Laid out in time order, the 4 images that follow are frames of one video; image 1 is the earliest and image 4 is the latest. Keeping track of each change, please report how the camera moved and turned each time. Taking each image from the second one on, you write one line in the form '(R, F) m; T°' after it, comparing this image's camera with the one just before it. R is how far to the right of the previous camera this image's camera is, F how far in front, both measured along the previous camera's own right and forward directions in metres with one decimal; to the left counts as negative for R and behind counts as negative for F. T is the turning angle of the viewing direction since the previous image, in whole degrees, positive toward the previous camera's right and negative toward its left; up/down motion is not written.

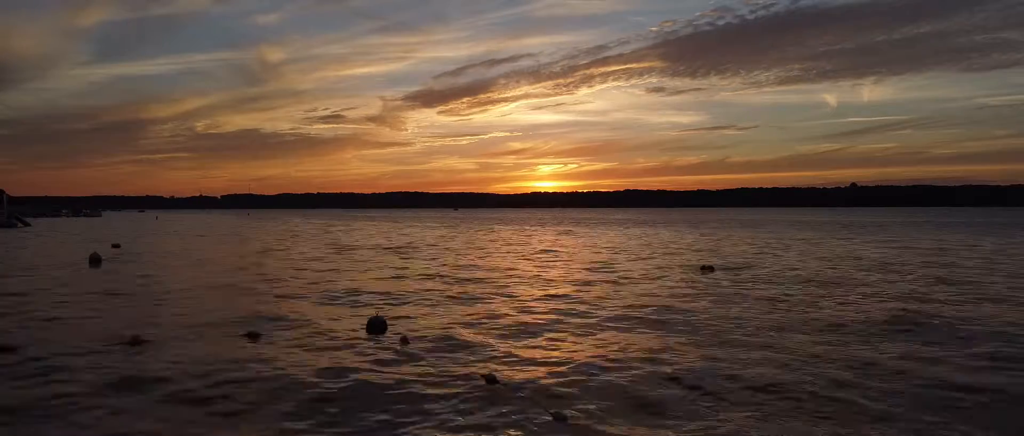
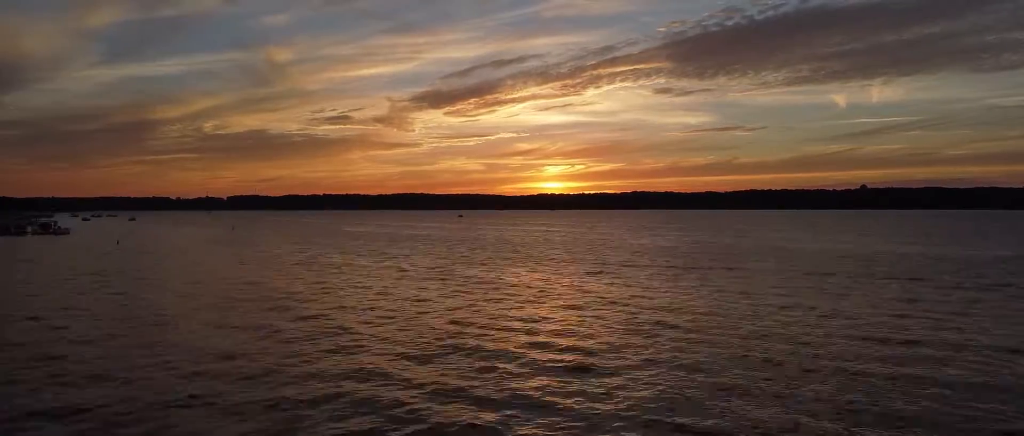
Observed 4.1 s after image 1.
(+0.7, +6.6) m; -1°
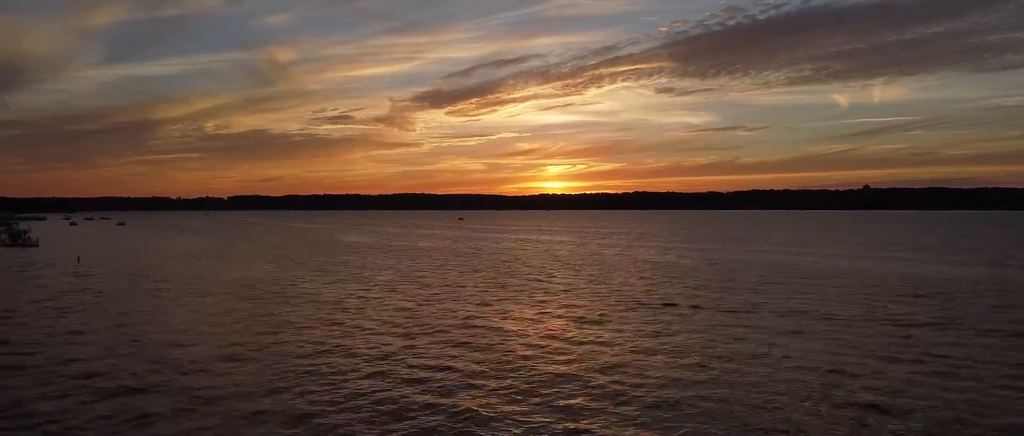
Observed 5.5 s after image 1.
(+2.2, +2.0) m; 0°
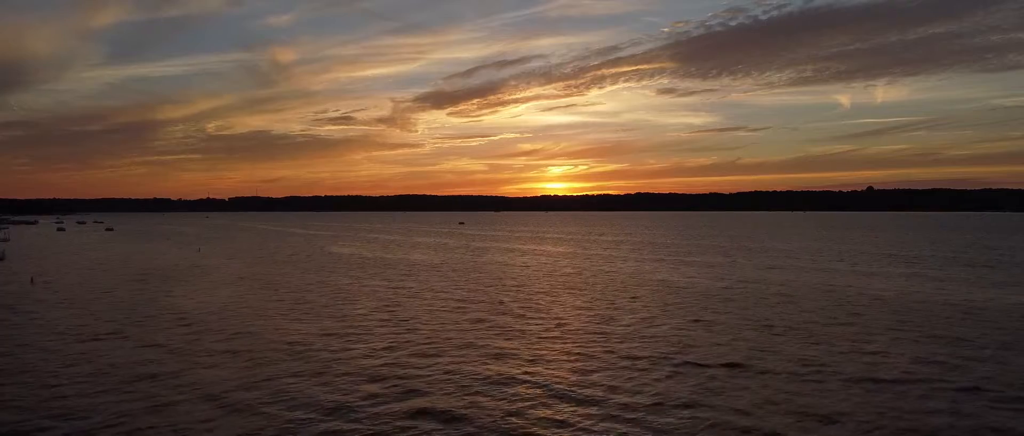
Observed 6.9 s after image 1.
(+3.1, +0.8) m; 0°
